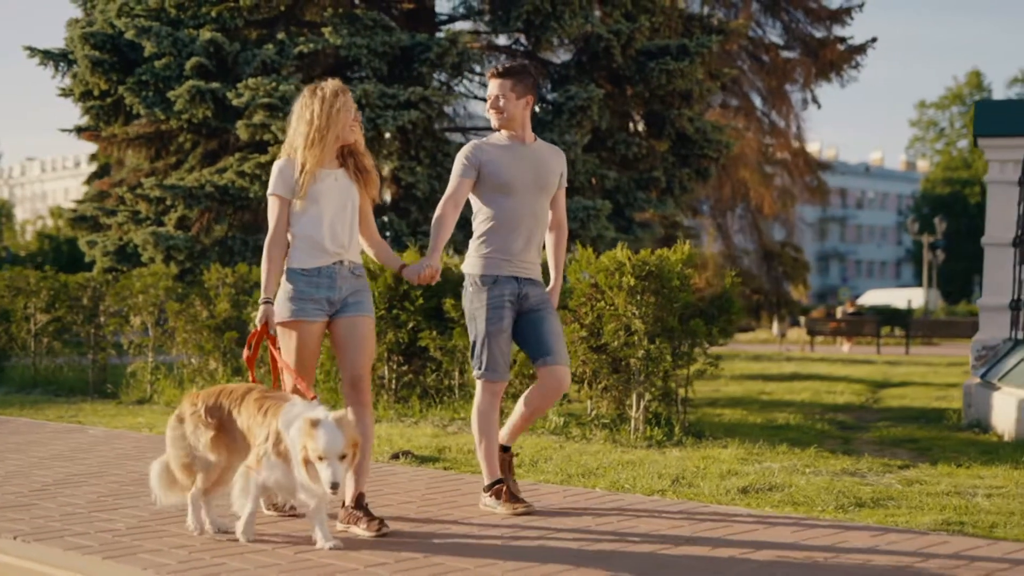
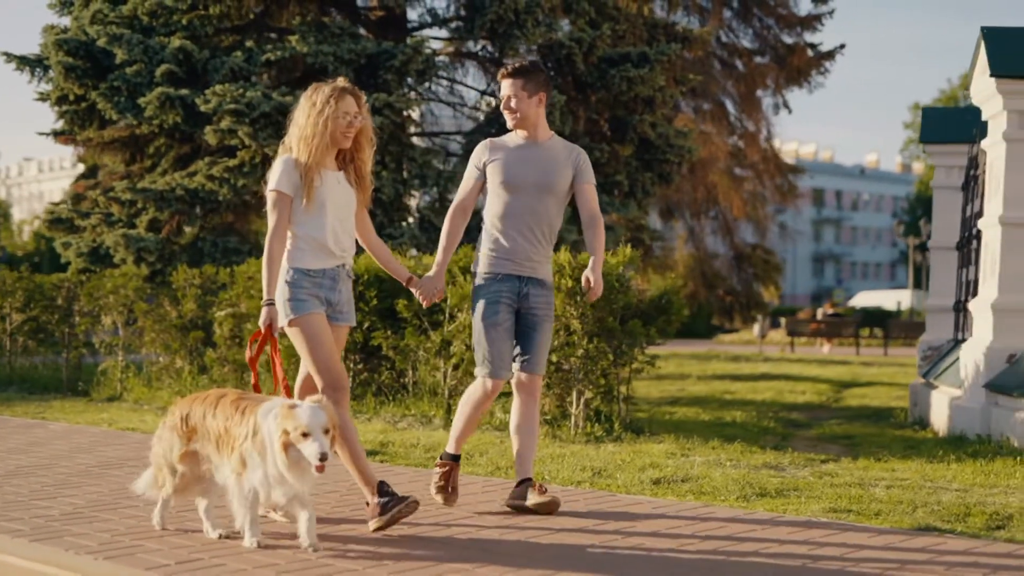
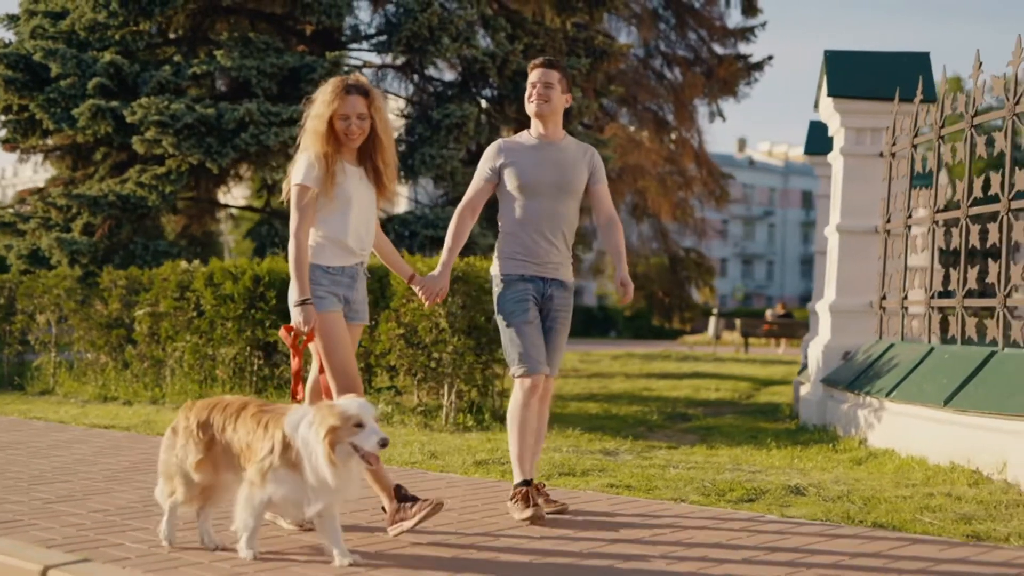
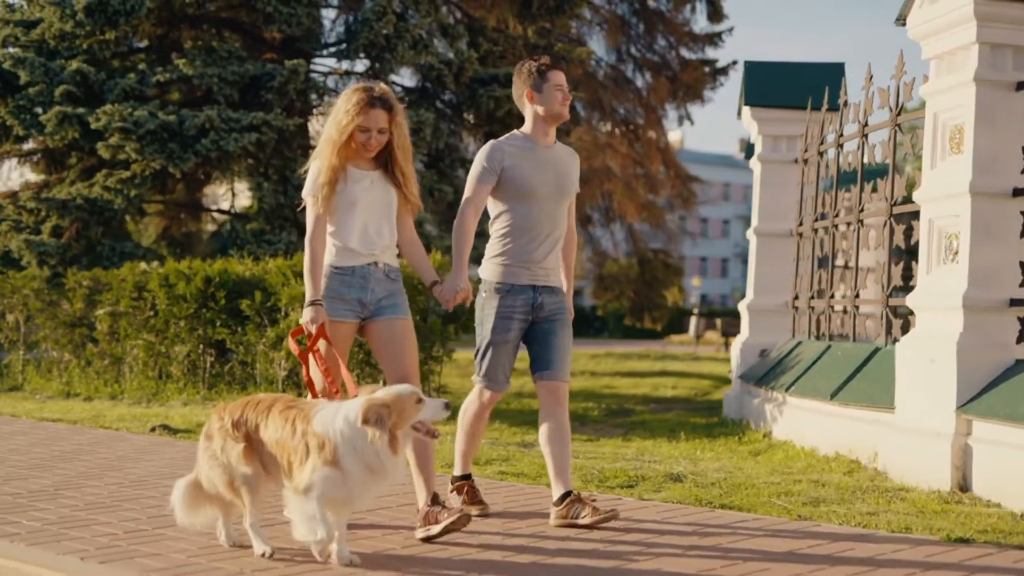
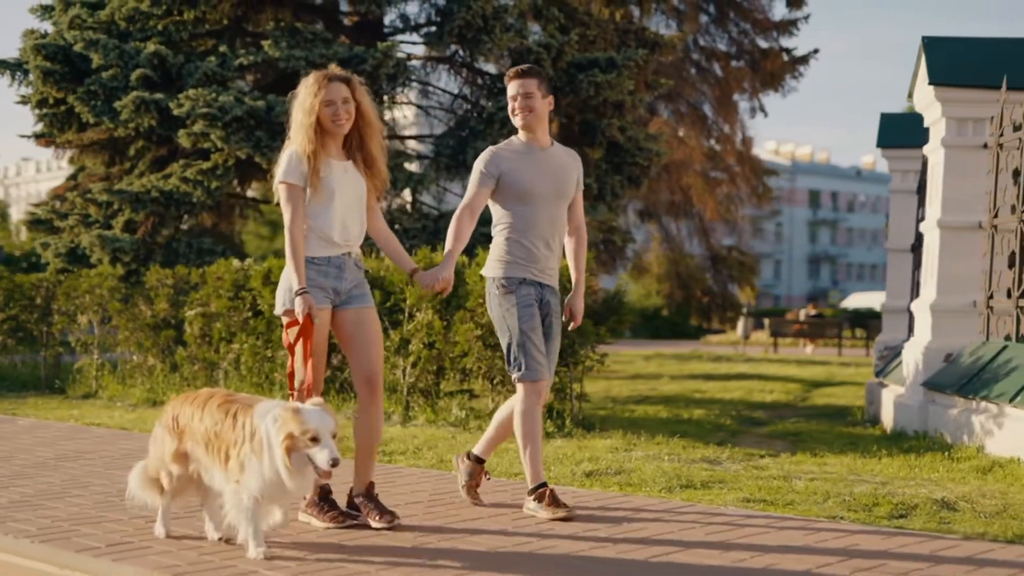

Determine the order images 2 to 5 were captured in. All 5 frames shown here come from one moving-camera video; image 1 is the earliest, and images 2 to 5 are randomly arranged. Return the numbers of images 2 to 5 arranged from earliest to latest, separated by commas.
2, 5, 3, 4
